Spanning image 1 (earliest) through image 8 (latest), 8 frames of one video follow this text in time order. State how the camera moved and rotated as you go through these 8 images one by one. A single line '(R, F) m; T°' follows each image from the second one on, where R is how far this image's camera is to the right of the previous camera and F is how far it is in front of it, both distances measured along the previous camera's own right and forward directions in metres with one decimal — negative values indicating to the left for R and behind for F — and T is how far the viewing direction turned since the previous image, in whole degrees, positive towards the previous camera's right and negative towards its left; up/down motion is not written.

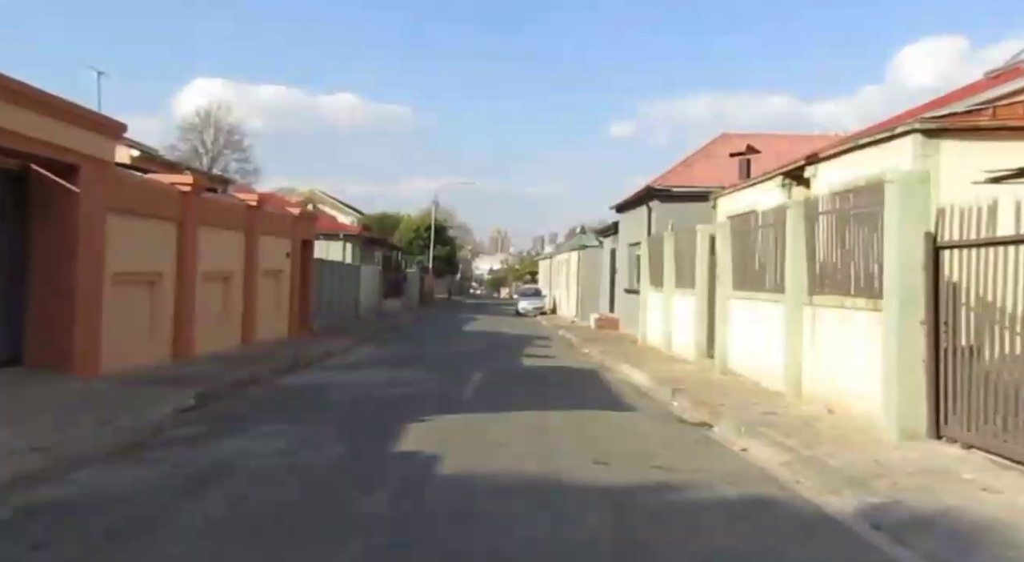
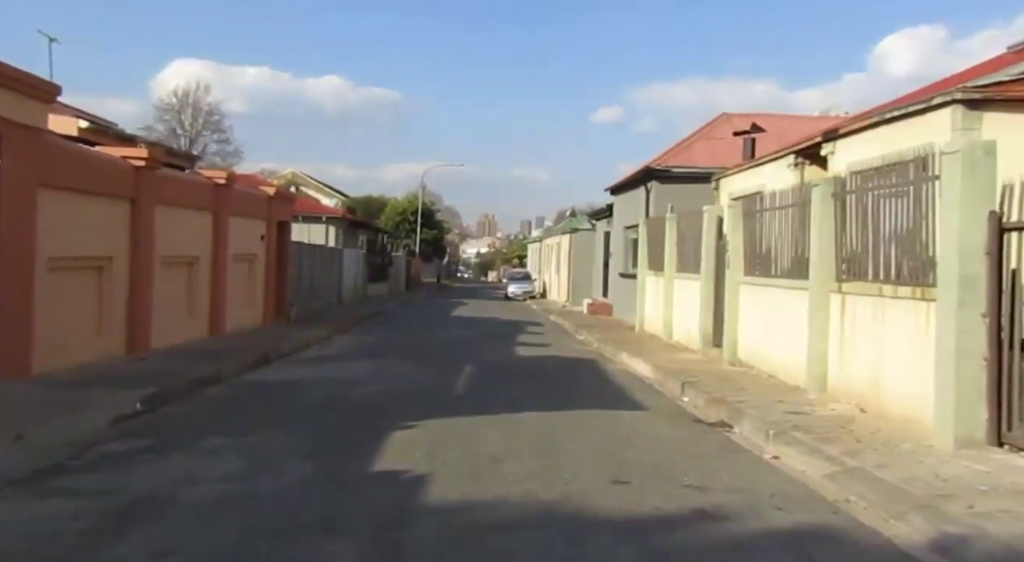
(-0.1, +1.4) m; +1°
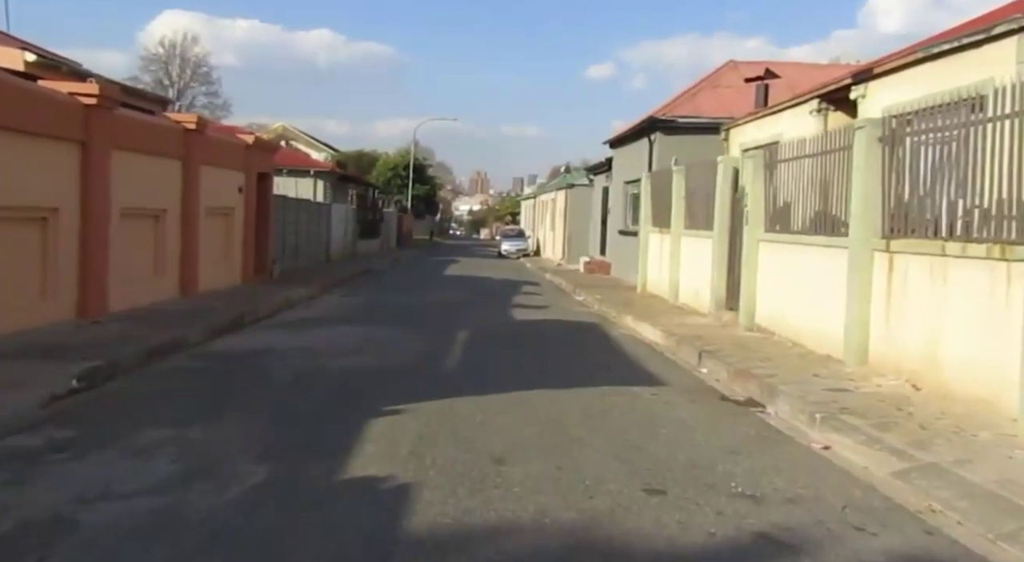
(-0.1, +1.5) m; 0°
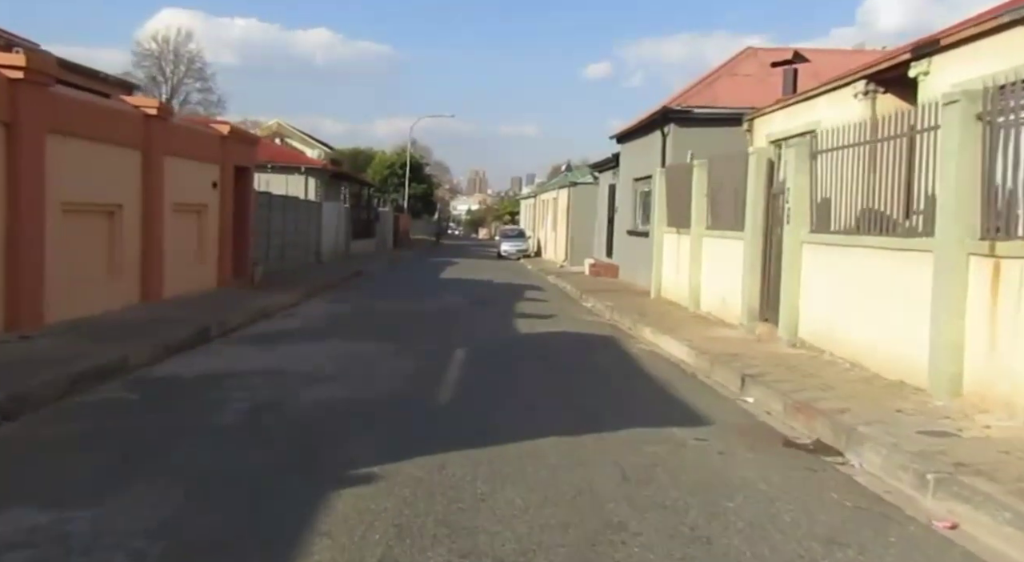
(-0.1, +2.1) m; 0°
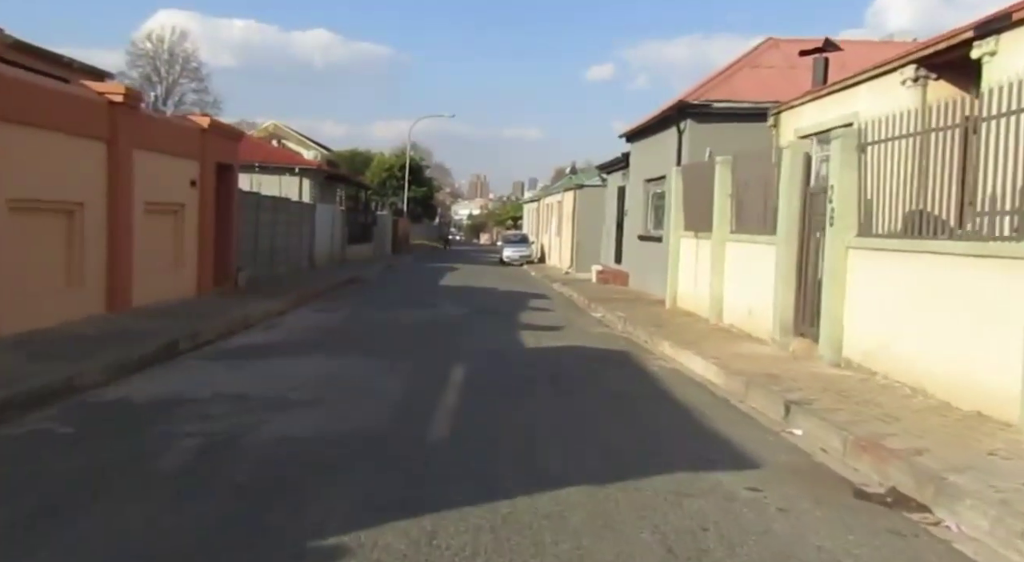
(-0.1, +1.5) m; 0°
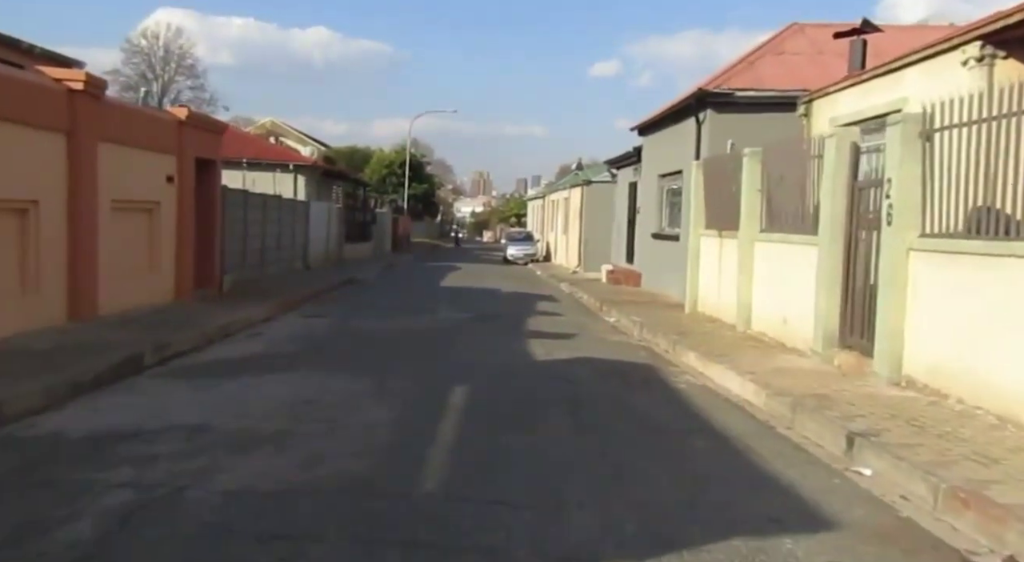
(-0.1, +1.5) m; 0°
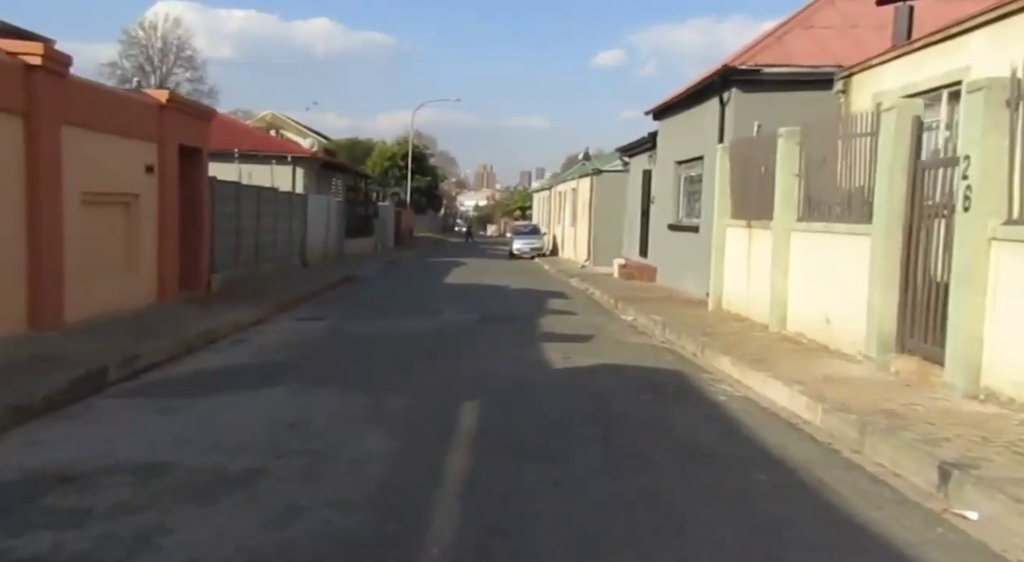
(-0.1, +1.4) m; 0°
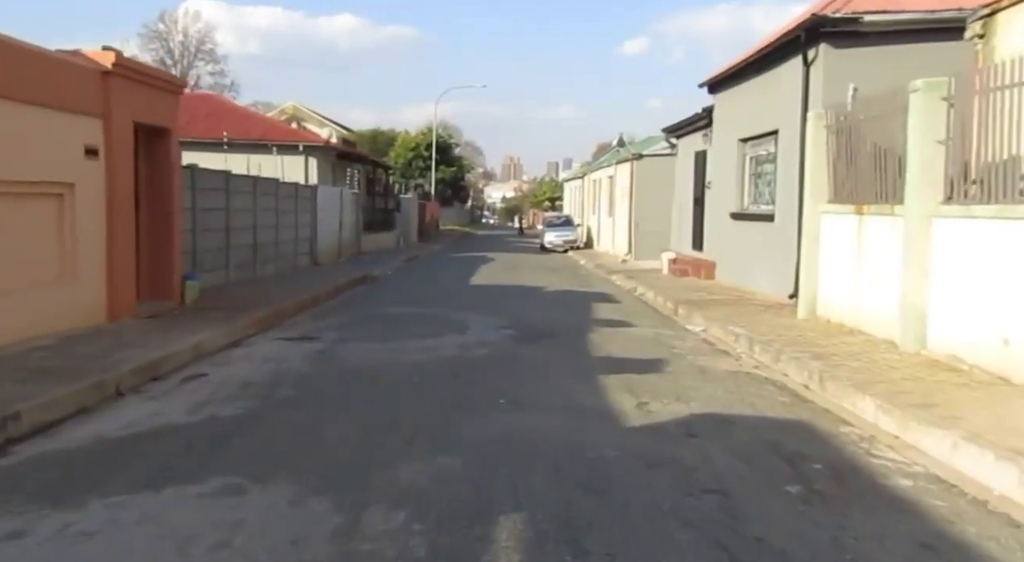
(-0.2, +3.5) m; -2°
